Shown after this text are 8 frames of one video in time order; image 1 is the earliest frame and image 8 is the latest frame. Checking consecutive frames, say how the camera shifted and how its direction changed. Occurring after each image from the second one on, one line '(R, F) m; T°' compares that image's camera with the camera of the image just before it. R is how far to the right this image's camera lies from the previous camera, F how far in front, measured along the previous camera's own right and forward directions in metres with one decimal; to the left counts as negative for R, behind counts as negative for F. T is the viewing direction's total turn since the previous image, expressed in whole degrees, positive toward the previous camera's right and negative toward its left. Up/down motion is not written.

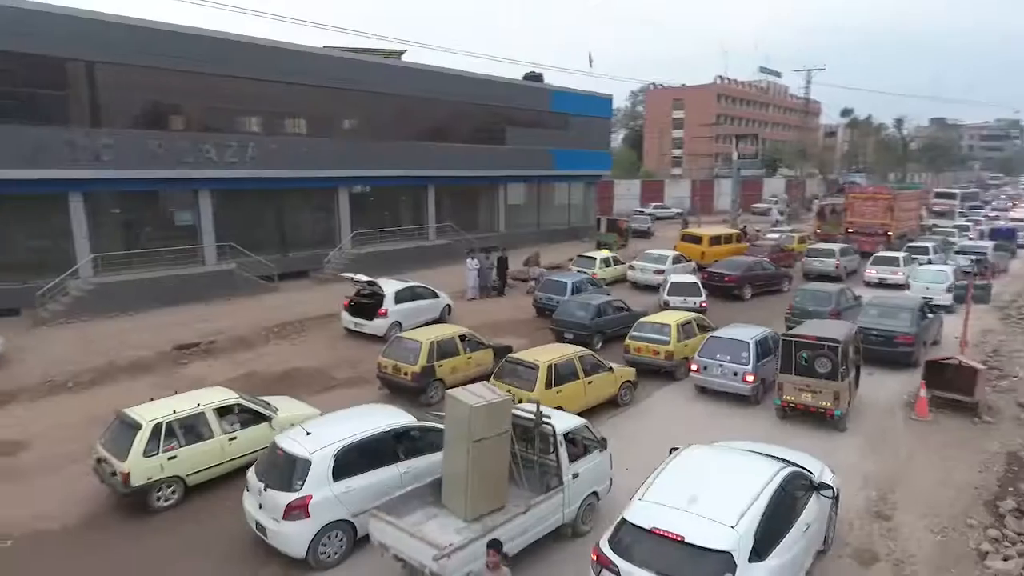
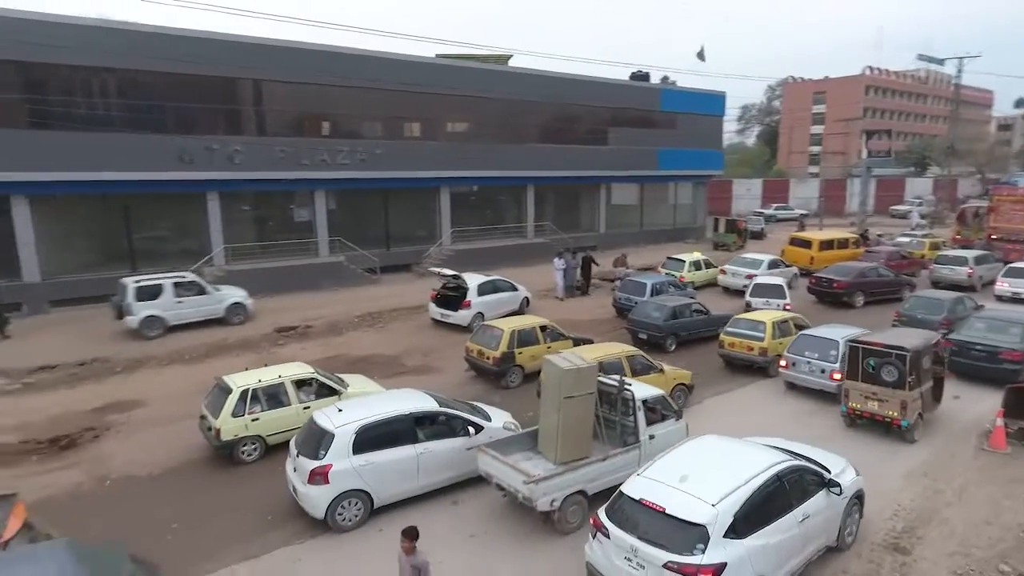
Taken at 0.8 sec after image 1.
(+1.8, -0.3) m; -12°
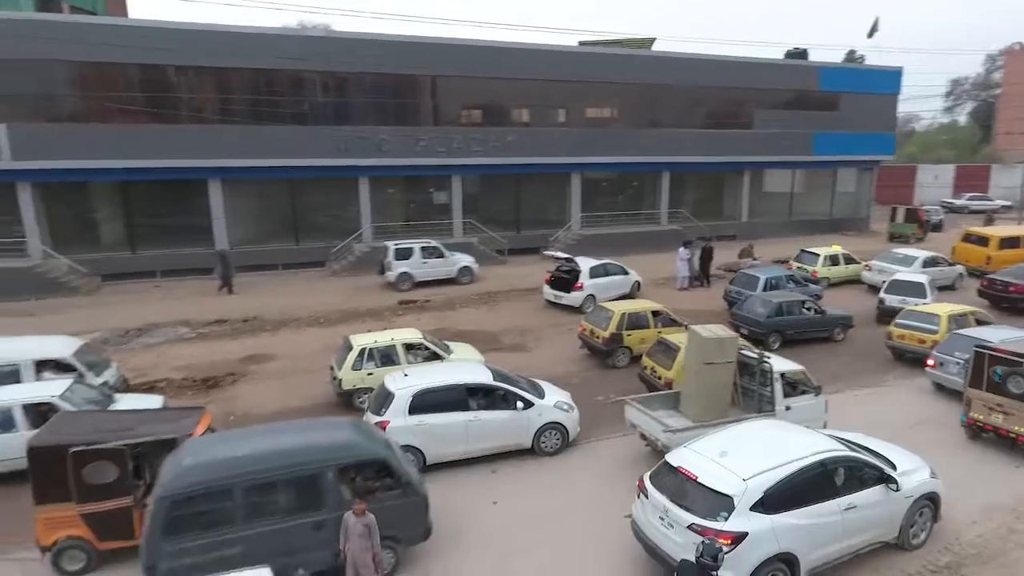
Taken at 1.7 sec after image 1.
(+2.1, -0.4) m; -16°
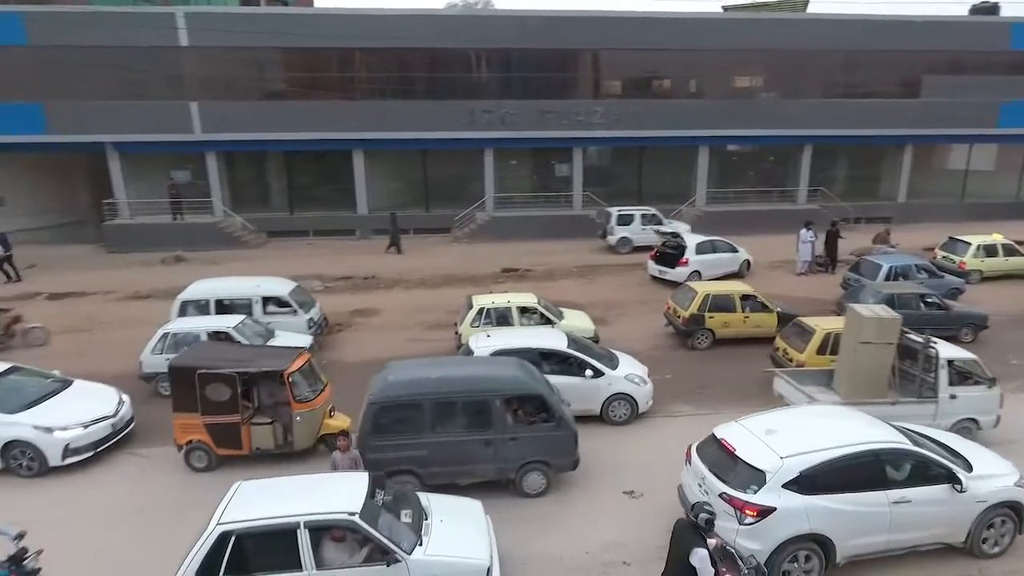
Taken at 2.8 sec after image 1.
(+2.1, -0.3) m; -15°
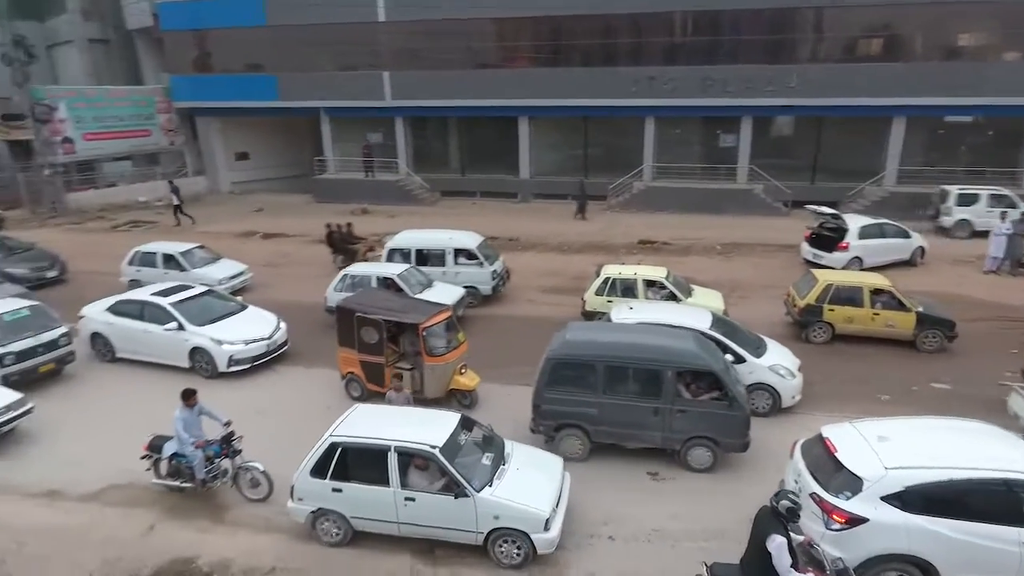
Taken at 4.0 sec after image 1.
(+2.3, -0.2) m; -18°
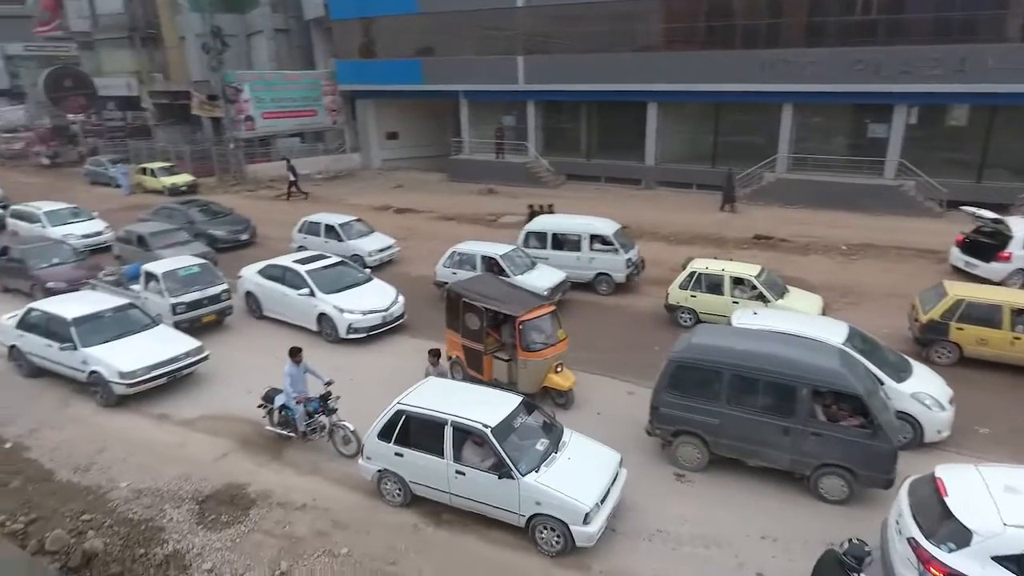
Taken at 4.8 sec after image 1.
(+1.7, 0.0) m; -14°
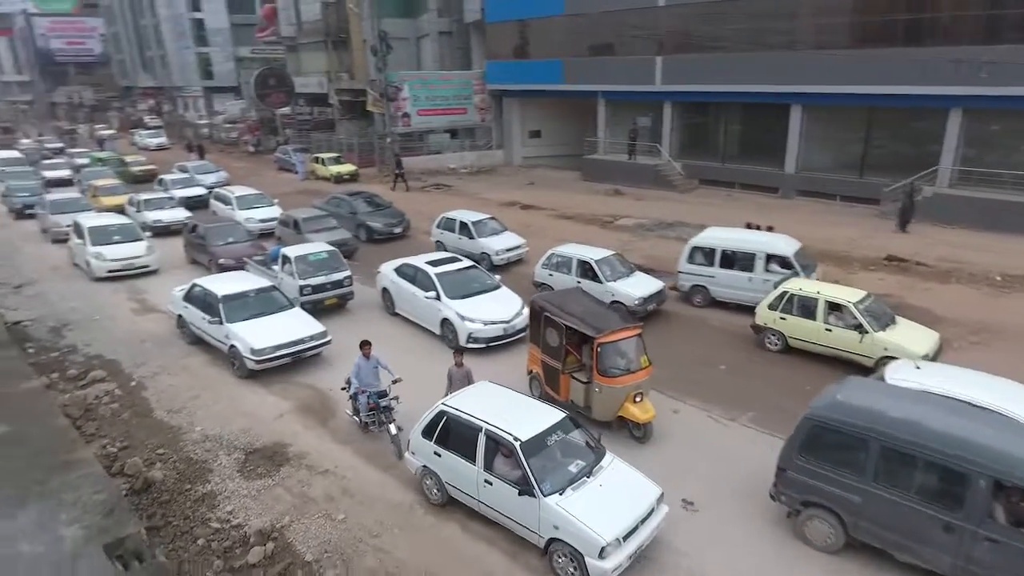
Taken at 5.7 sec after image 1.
(+2.0, +0.1) m; -15°
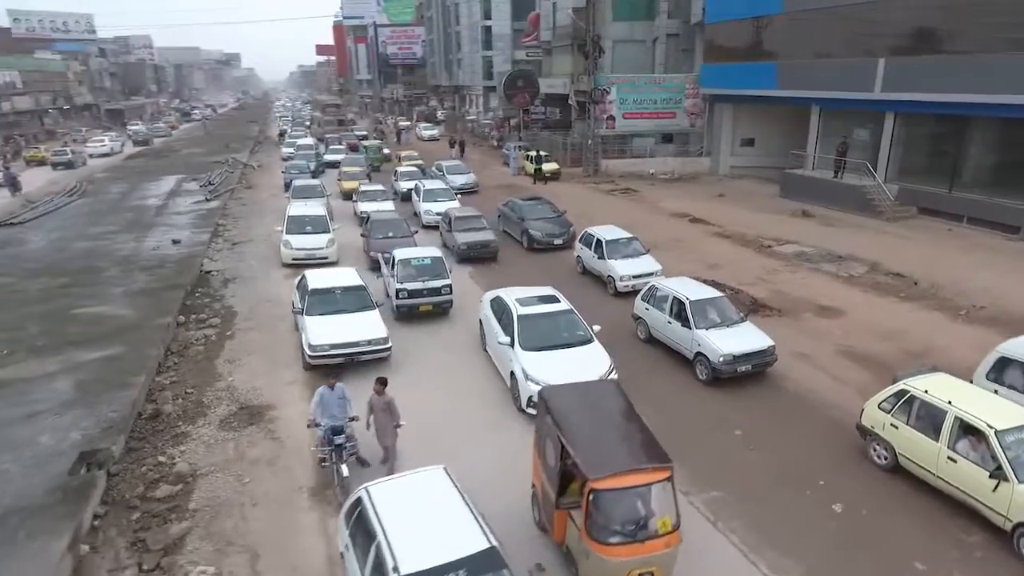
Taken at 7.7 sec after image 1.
(+4.4, +1.4) m; -24°
